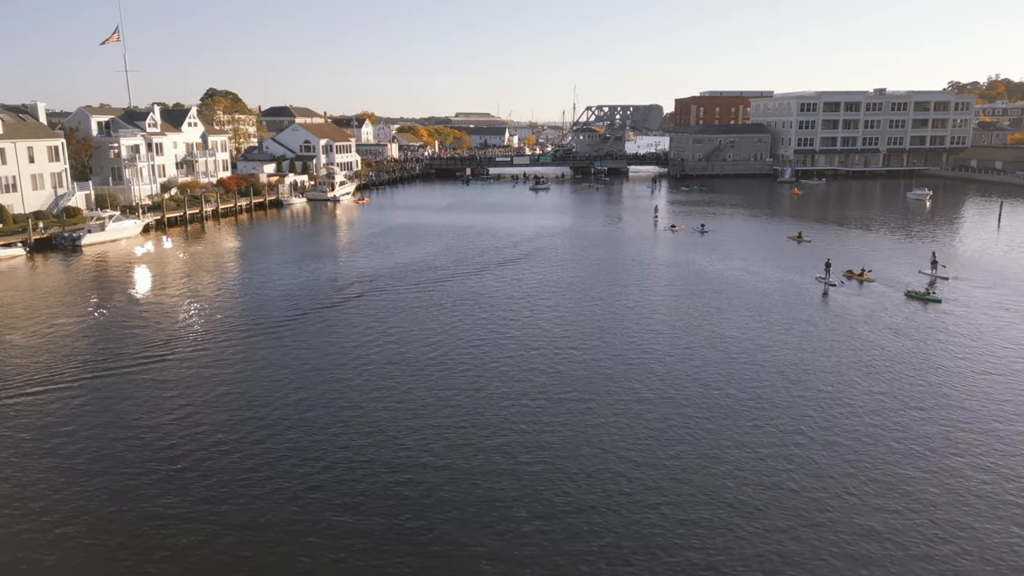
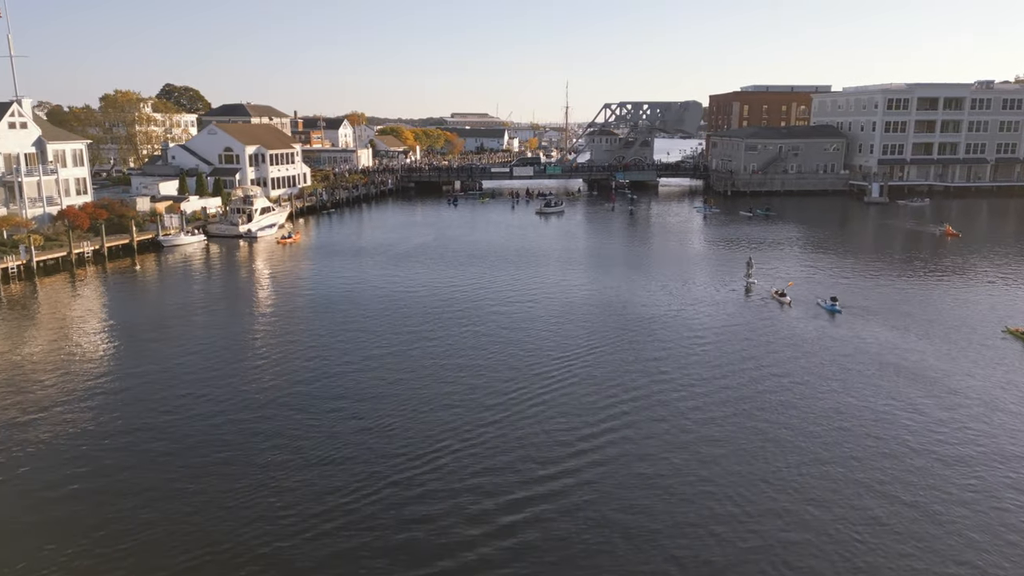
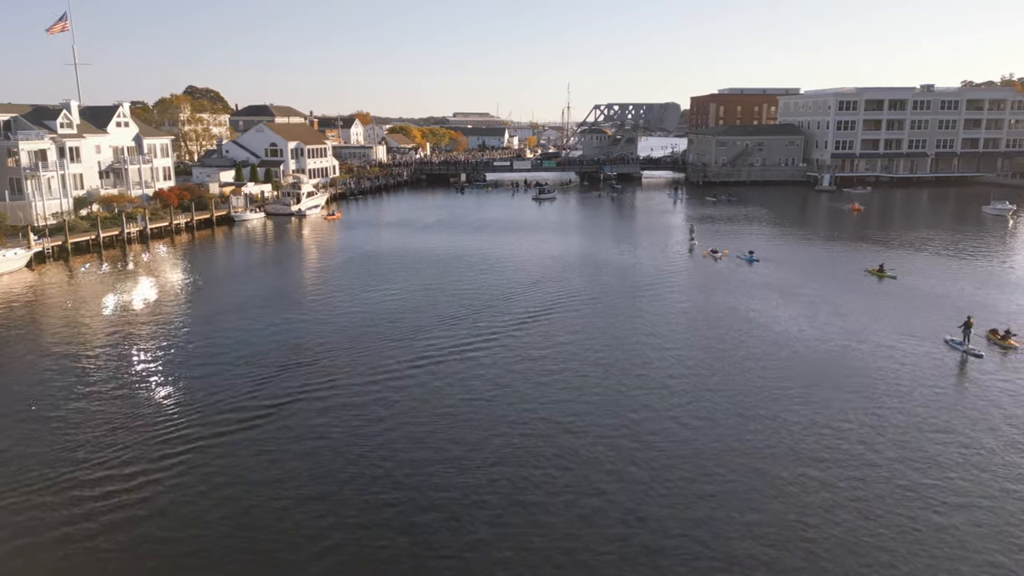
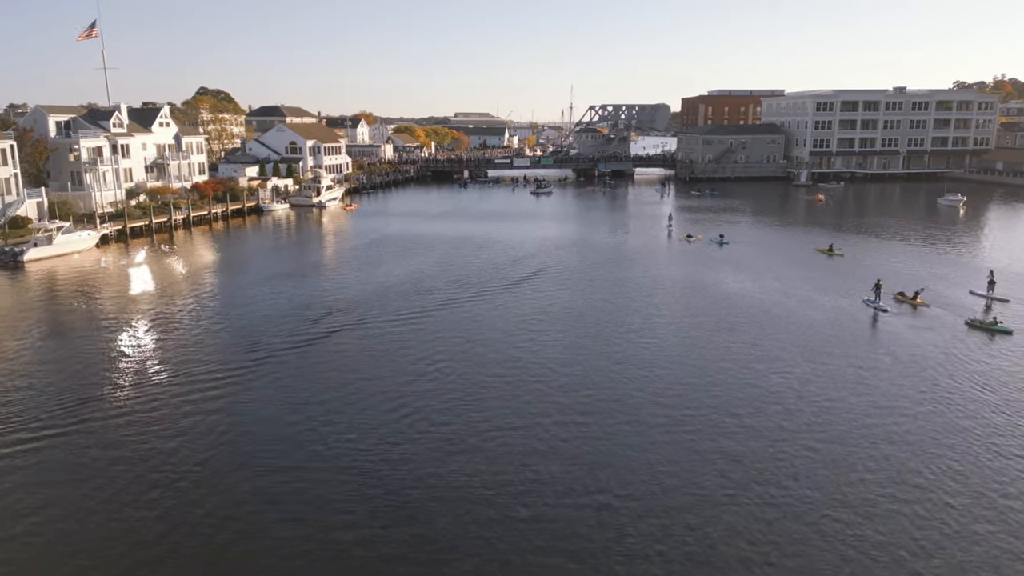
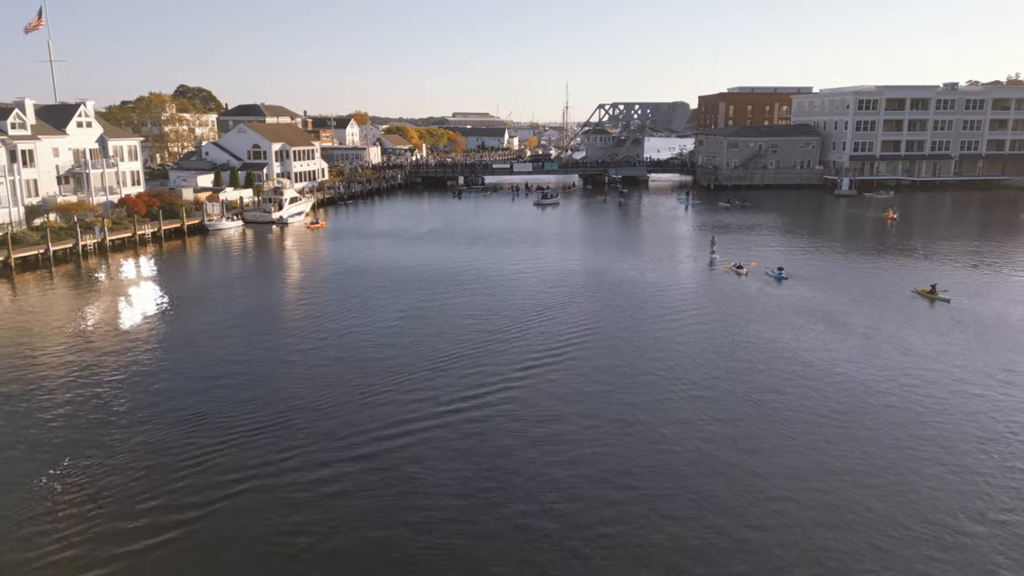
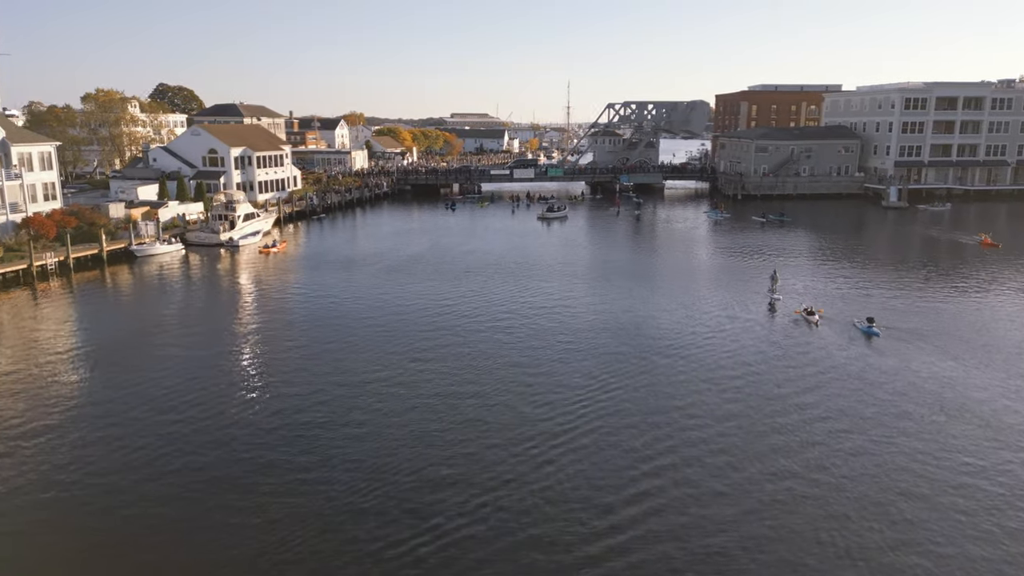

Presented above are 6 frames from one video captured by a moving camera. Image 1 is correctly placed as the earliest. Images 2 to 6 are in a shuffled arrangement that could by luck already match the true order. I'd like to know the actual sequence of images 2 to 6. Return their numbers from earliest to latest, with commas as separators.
4, 3, 5, 2, 6
